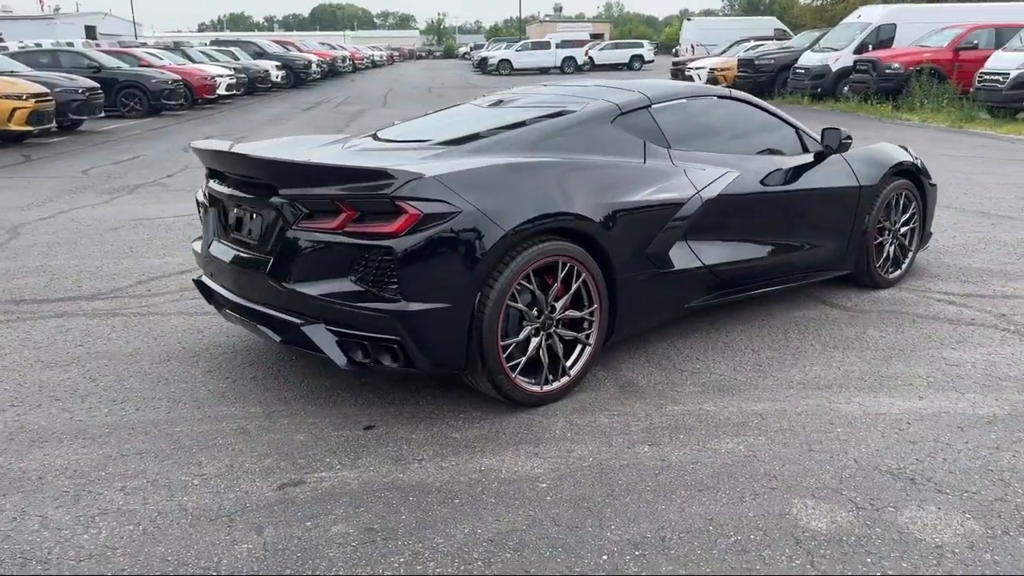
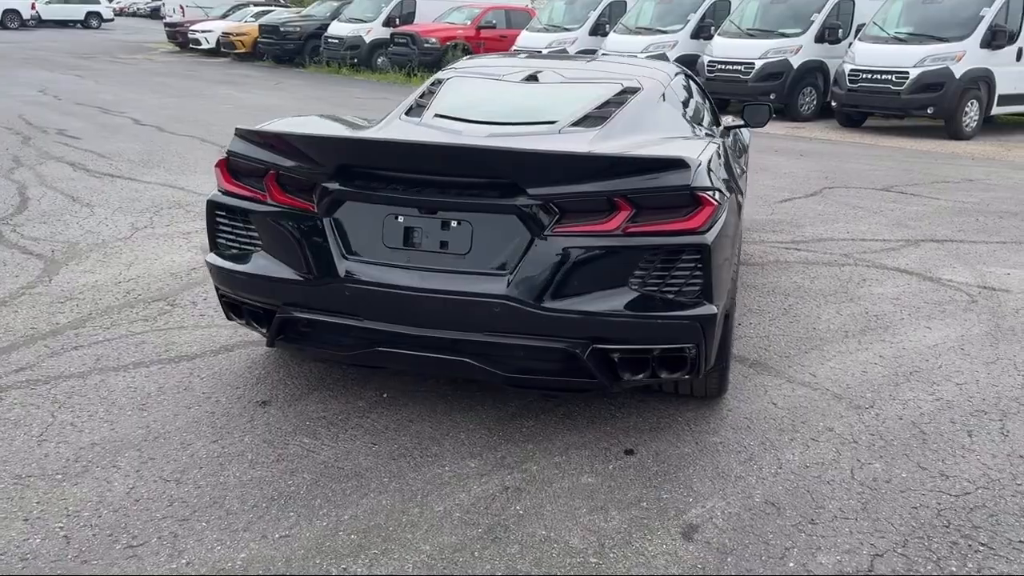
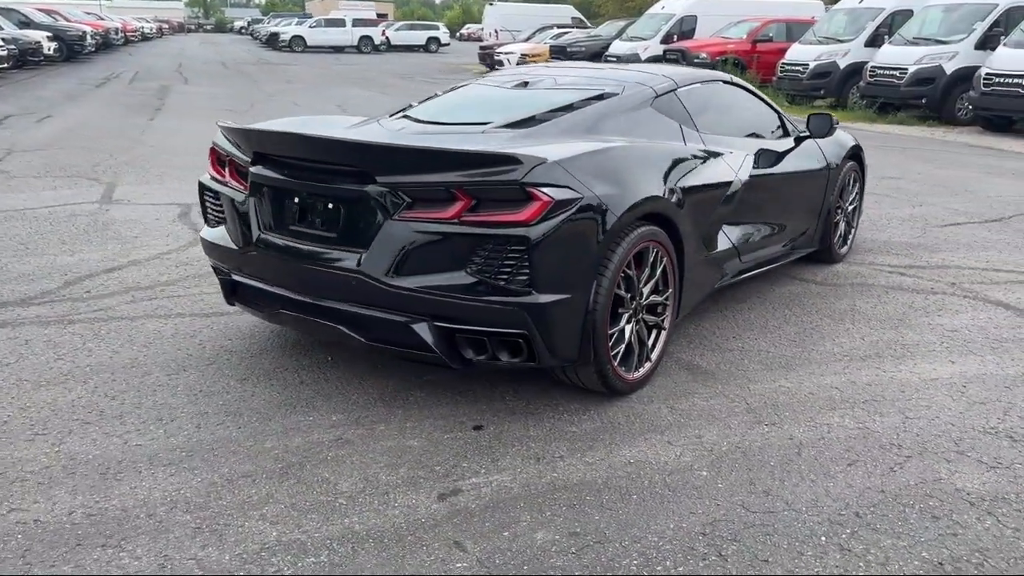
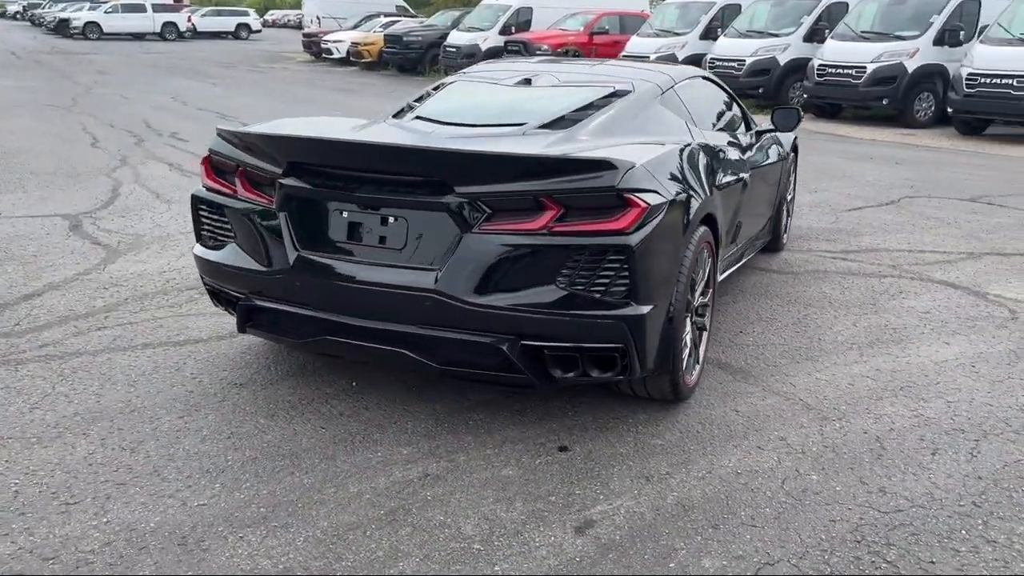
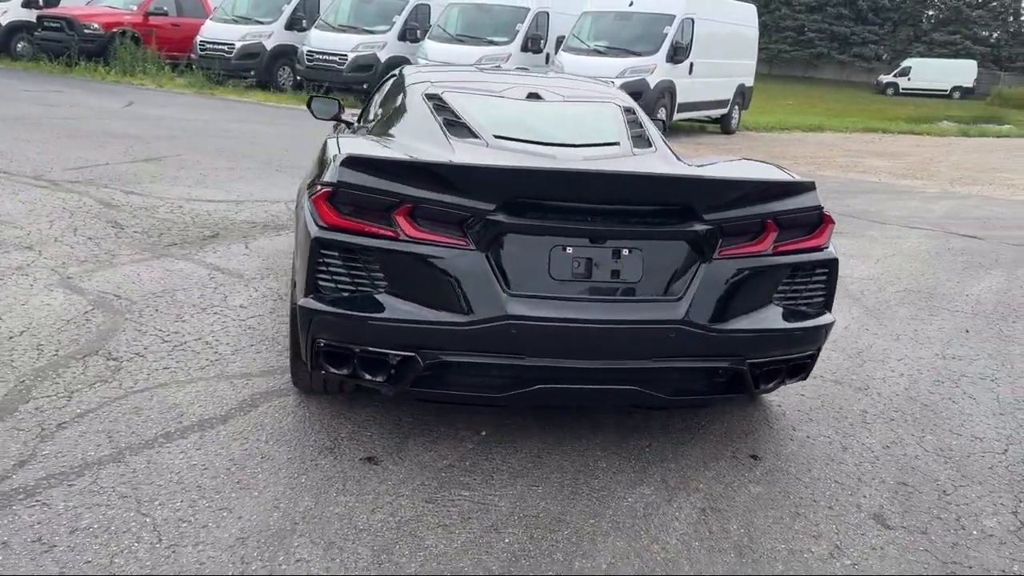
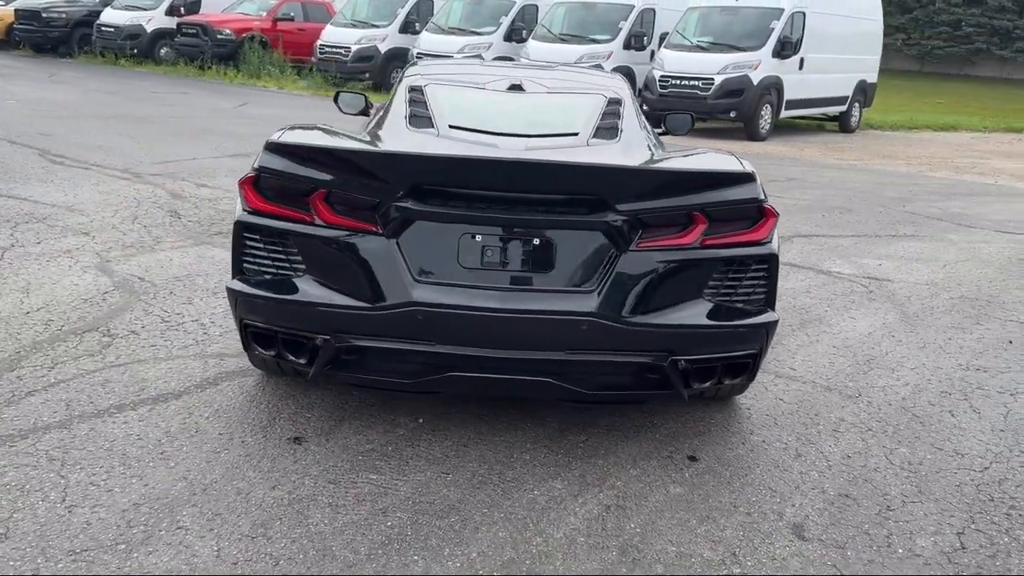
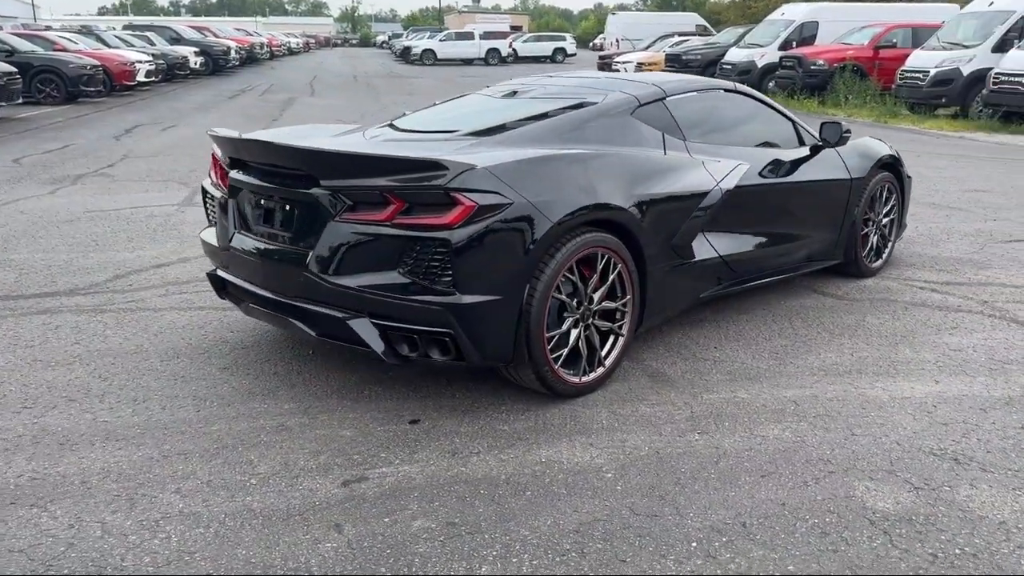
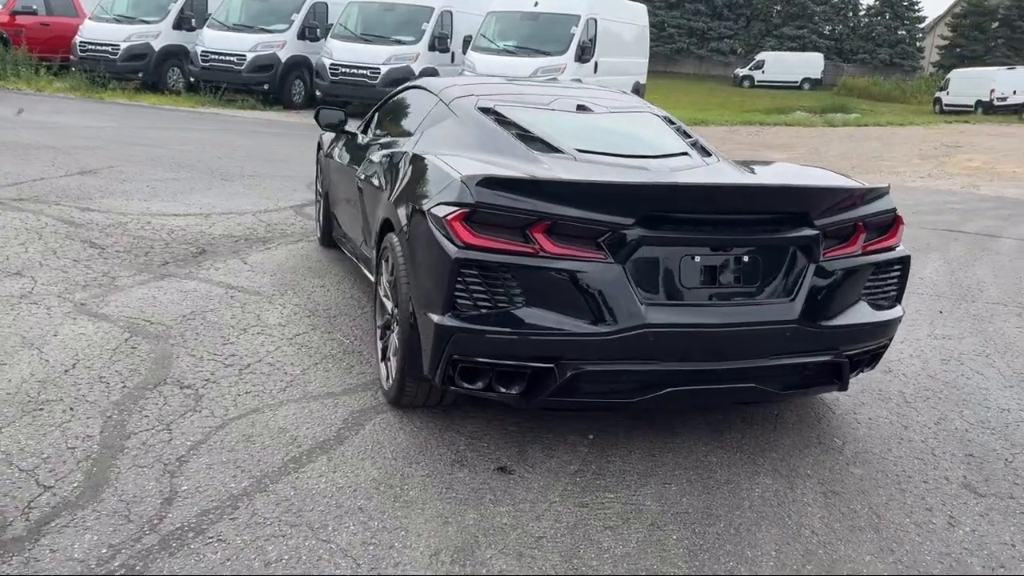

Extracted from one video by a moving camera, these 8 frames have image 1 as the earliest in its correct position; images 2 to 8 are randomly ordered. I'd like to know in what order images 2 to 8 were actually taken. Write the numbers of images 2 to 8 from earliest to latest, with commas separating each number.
7, 3, 4, 2, 6, 5, 8
